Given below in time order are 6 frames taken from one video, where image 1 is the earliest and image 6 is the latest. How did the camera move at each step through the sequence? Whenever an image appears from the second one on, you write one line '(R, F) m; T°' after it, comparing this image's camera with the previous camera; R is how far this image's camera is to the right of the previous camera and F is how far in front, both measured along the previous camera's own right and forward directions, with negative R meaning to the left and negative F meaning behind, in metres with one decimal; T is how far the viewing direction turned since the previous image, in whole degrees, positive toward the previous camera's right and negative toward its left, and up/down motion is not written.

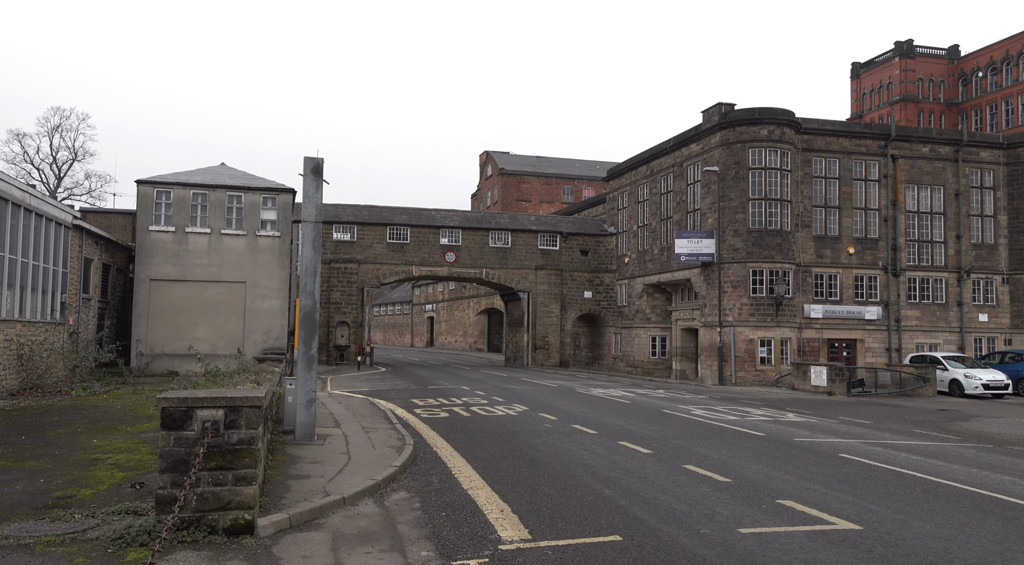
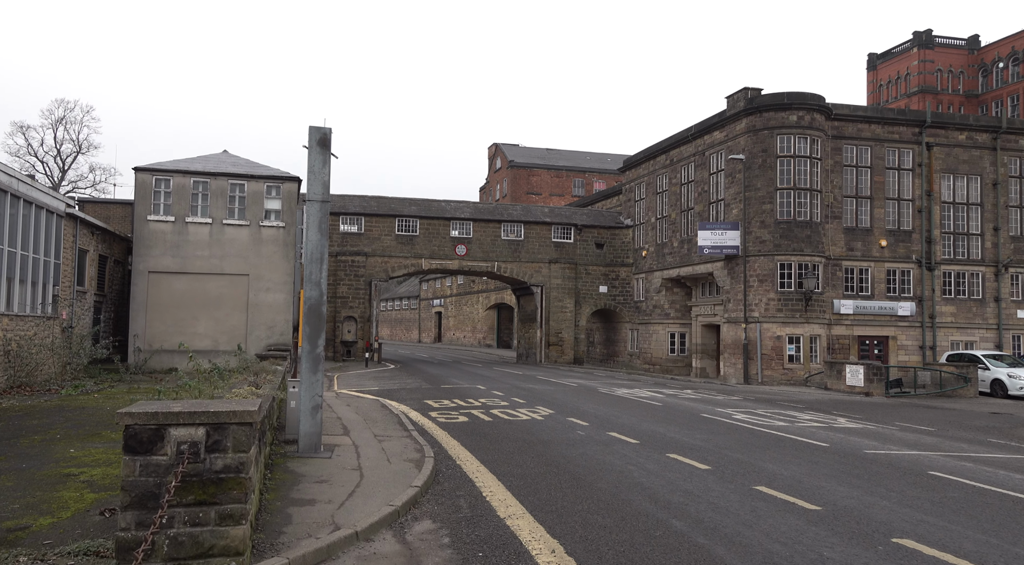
(-0.4, +1.4) m; 0°
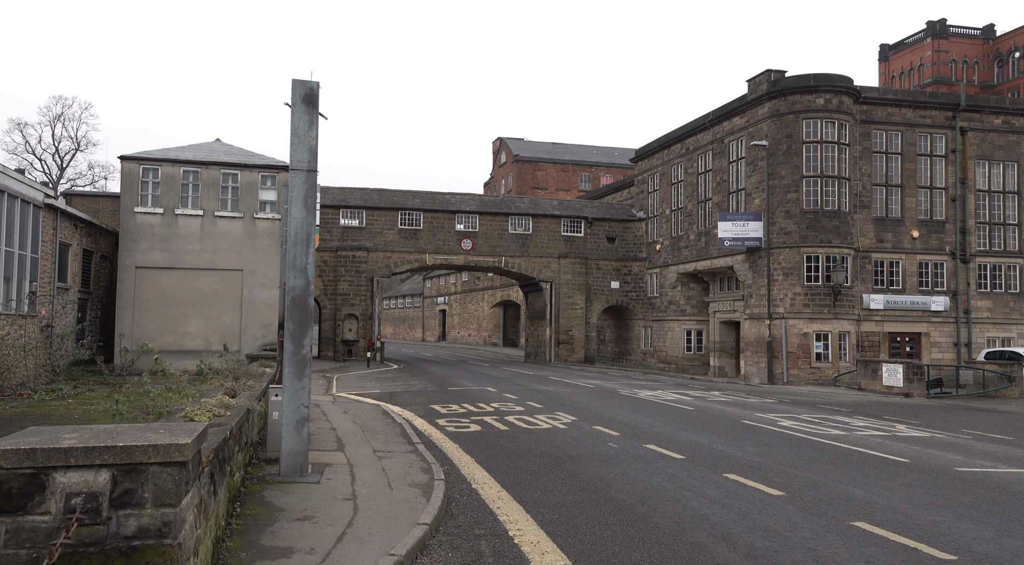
(-0.3, +1.6) m; 0°
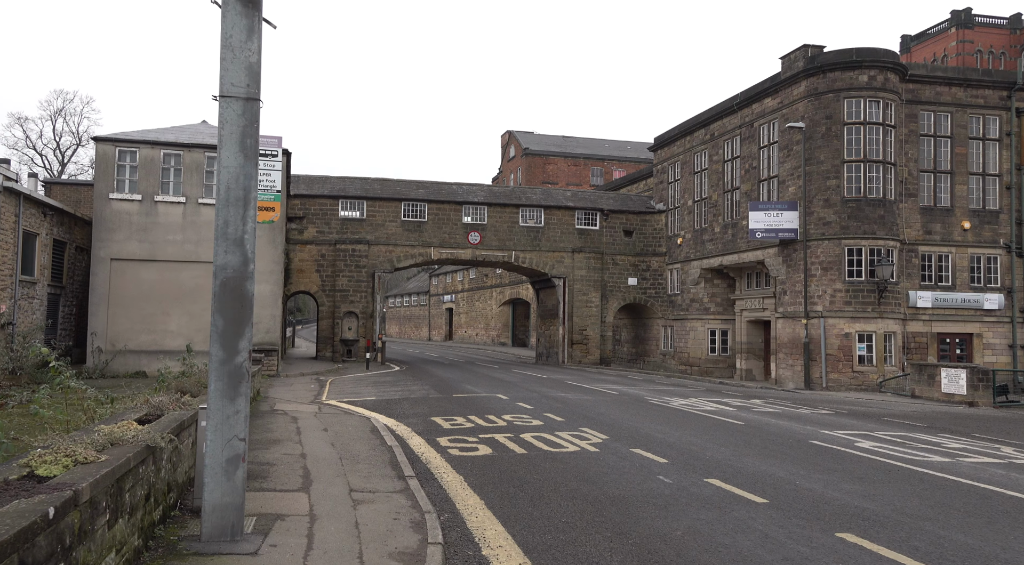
(-0.1, +2.4) m; -1°
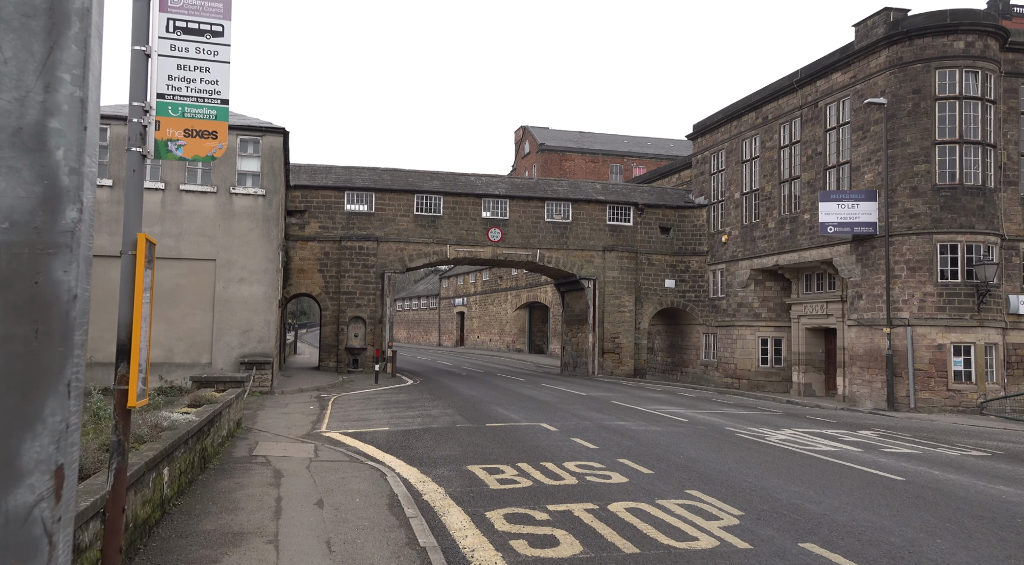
(-0.8, +3.6) m; 0°
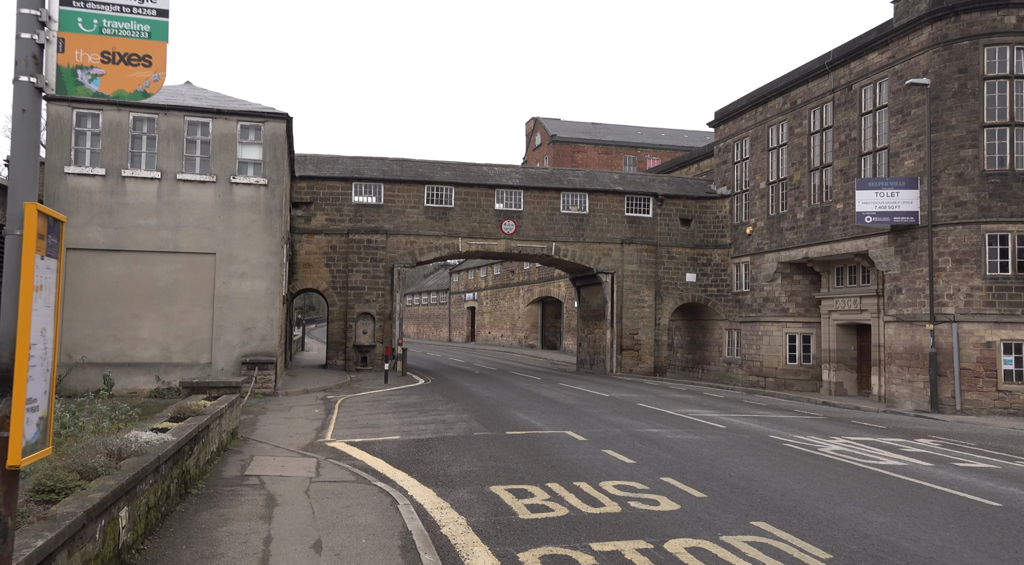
(-0.2, +1.3) m; -1°
